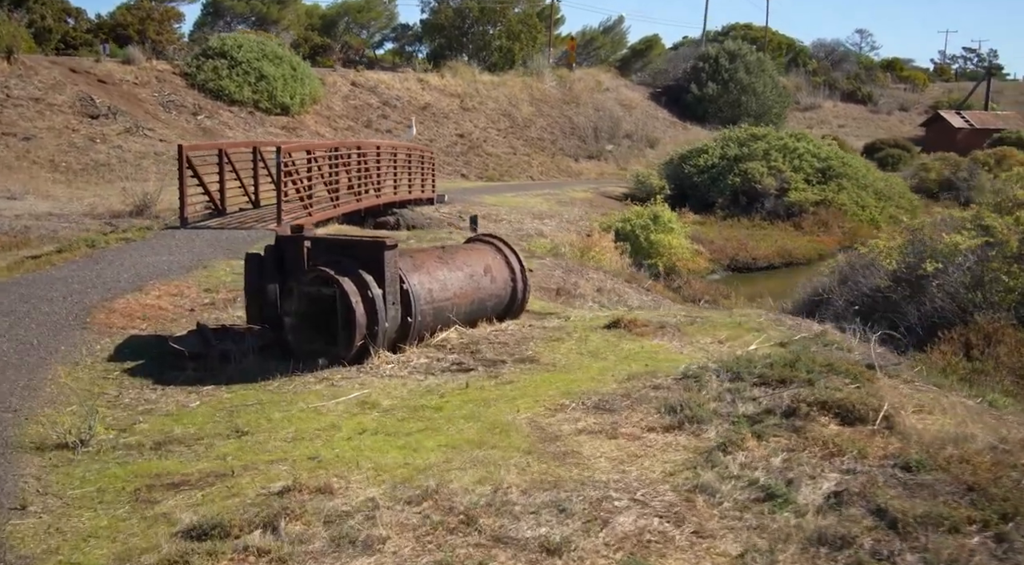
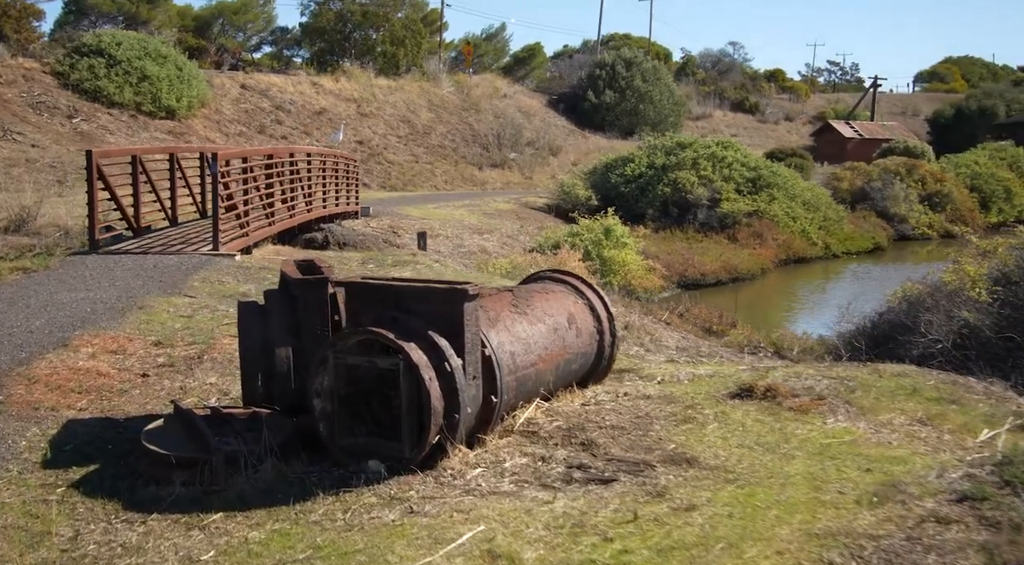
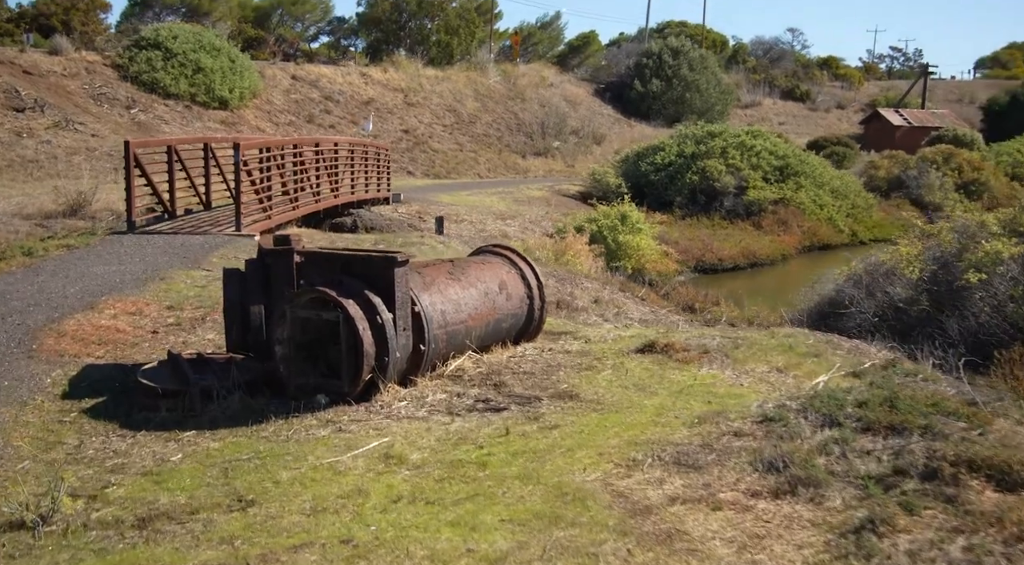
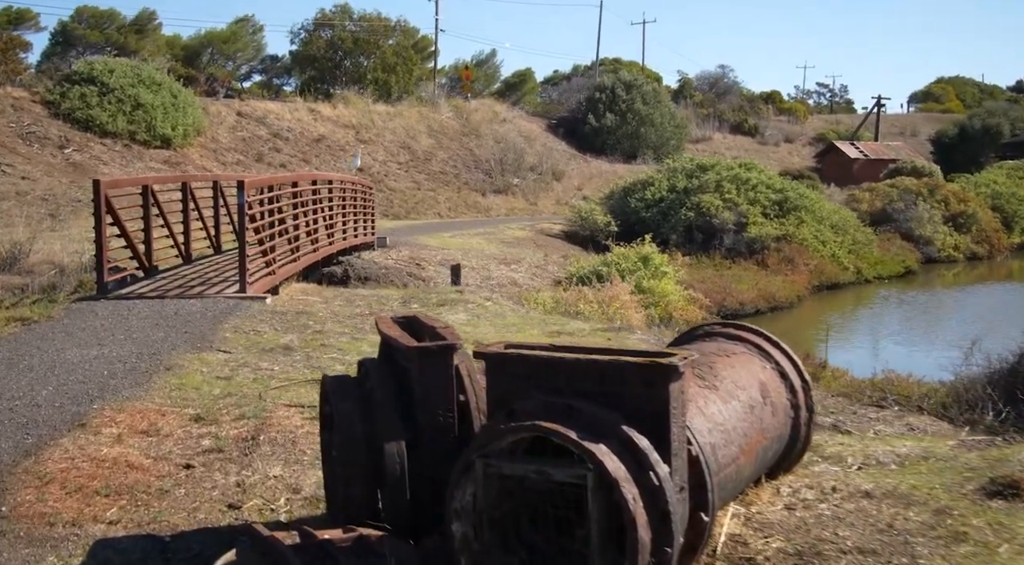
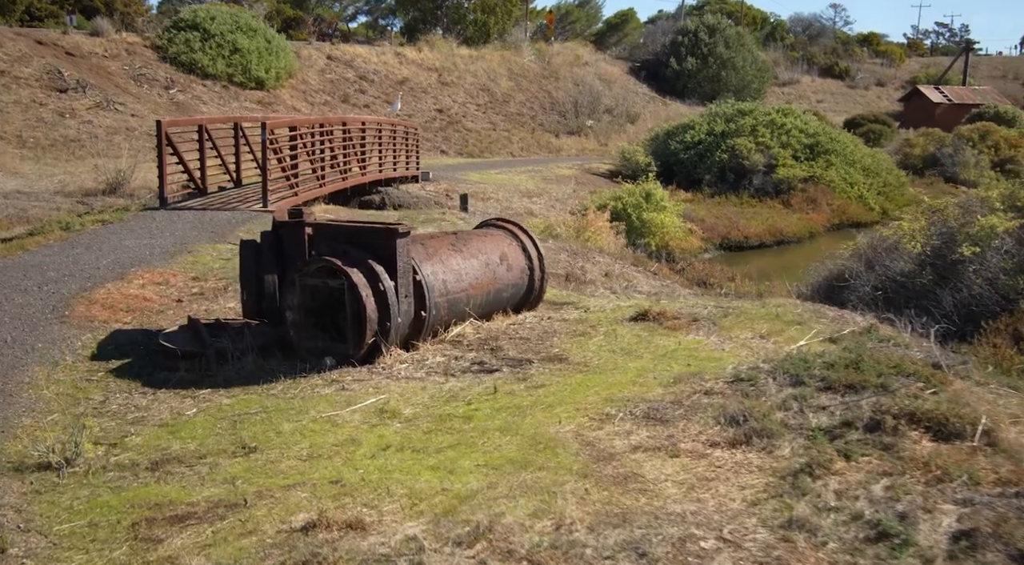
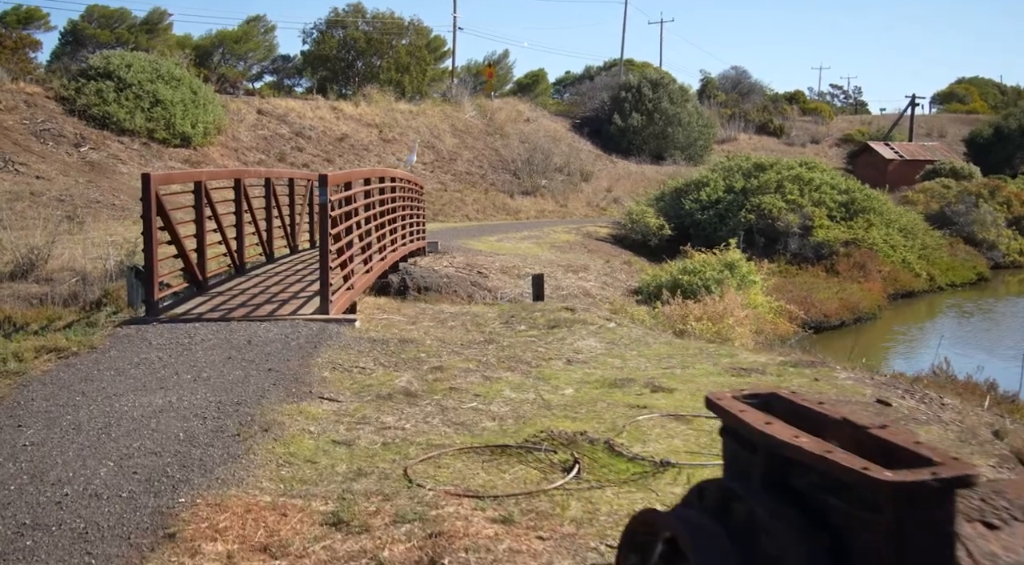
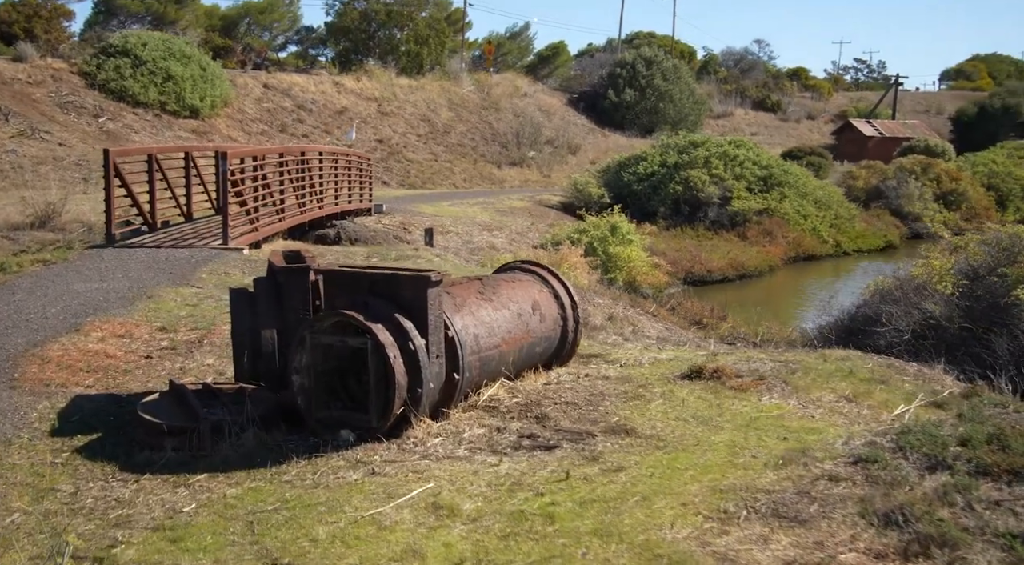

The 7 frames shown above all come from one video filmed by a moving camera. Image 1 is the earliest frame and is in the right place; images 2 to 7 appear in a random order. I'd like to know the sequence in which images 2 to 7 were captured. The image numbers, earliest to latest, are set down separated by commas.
5, 3, 7, 2, 4, 6
